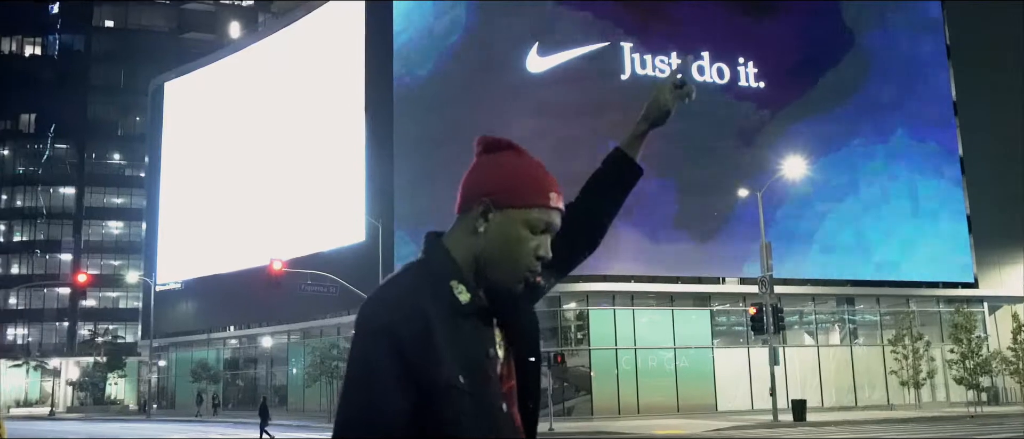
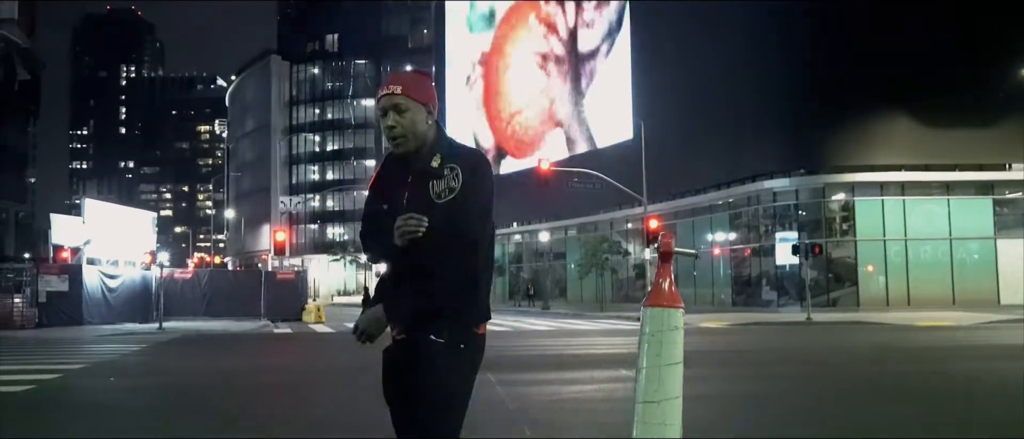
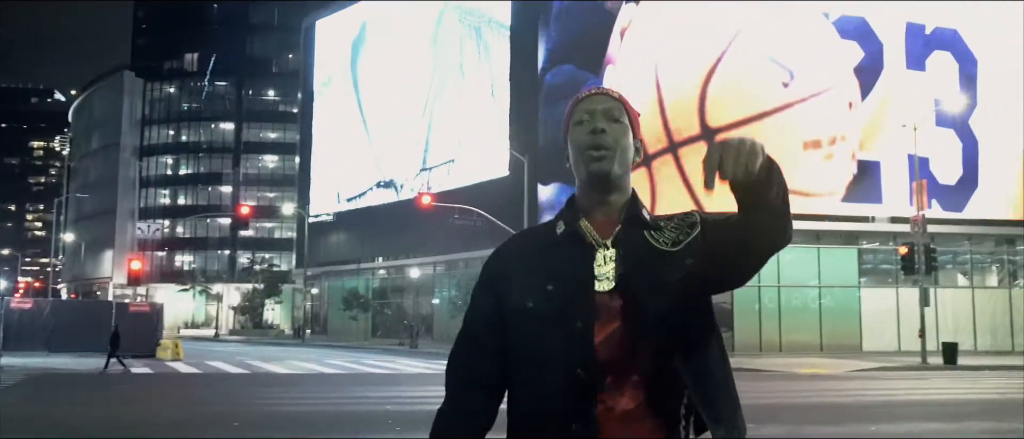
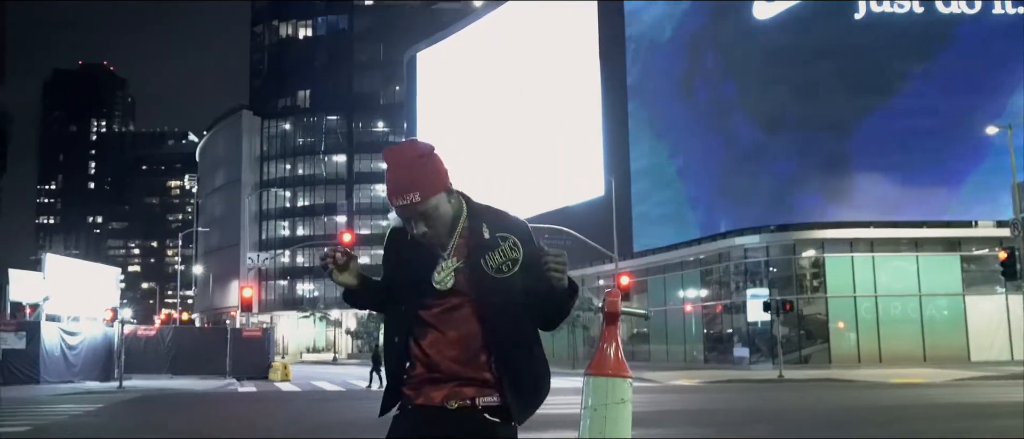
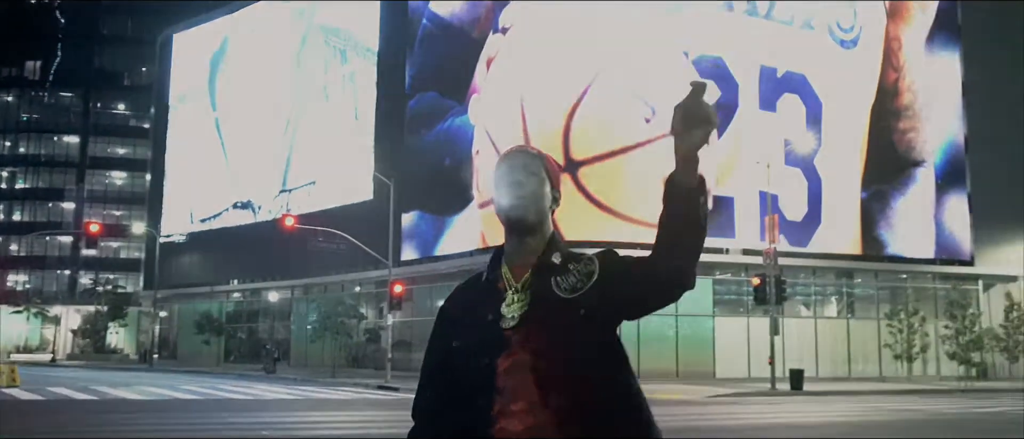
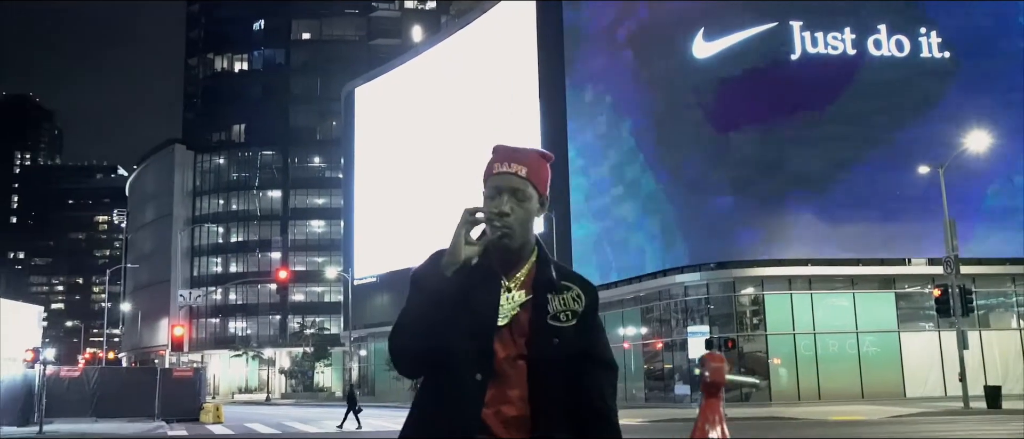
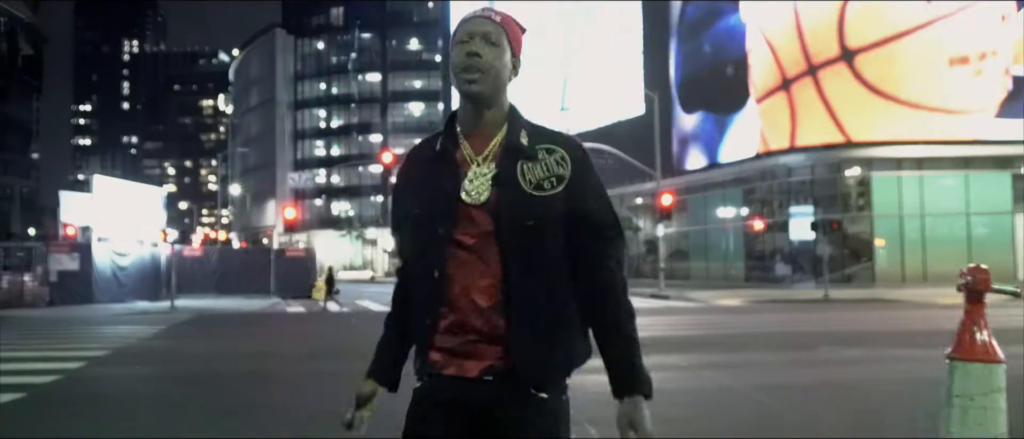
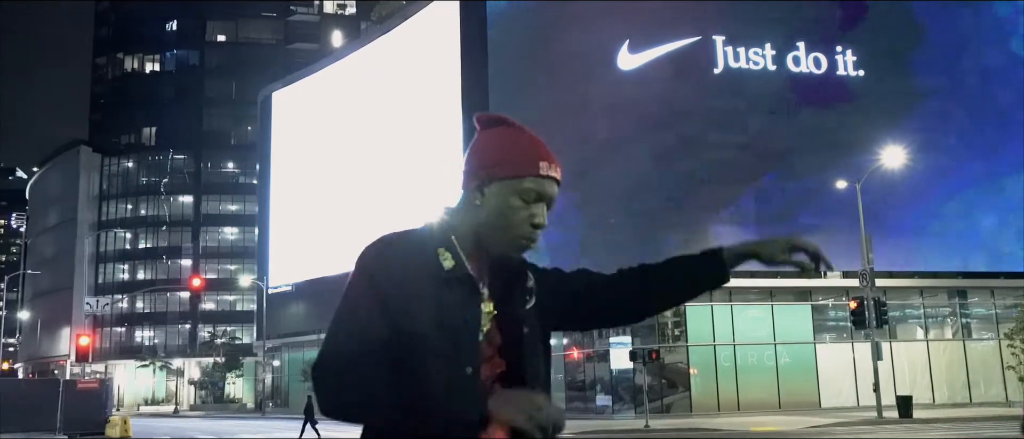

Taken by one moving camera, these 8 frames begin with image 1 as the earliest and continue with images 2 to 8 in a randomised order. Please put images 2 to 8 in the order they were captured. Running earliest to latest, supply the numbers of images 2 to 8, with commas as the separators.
8, 6, 4, 2, 7, 3, 5
